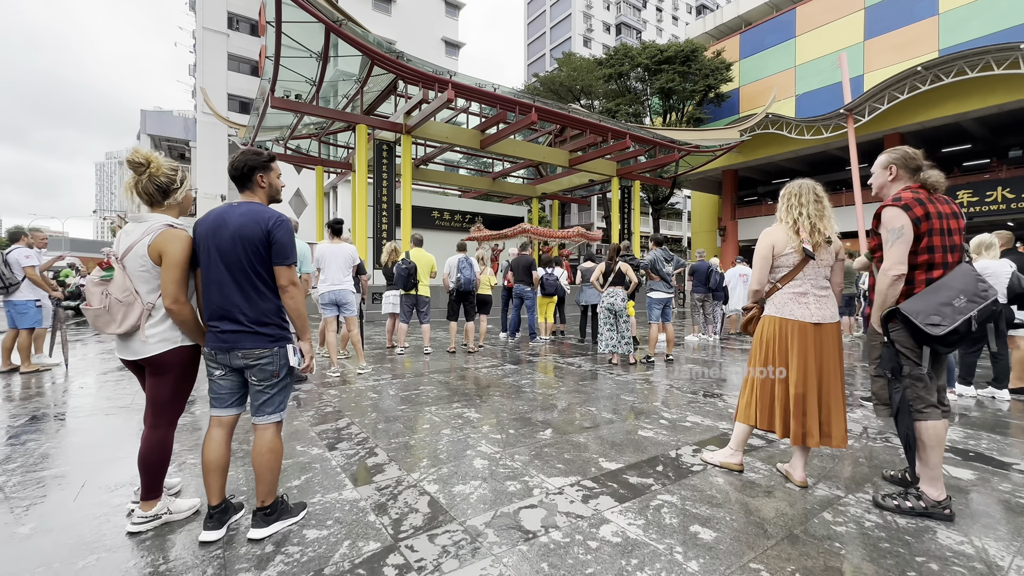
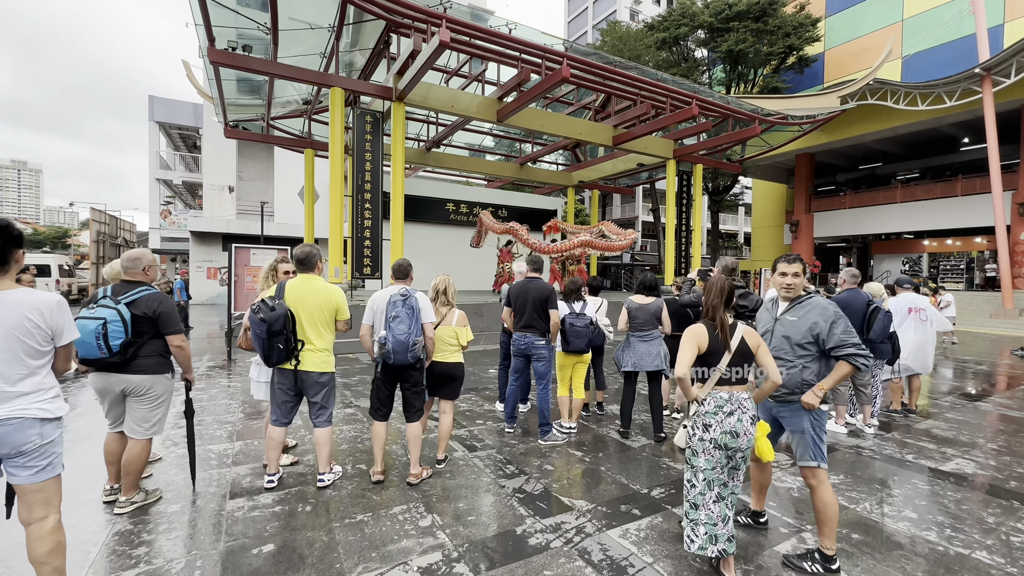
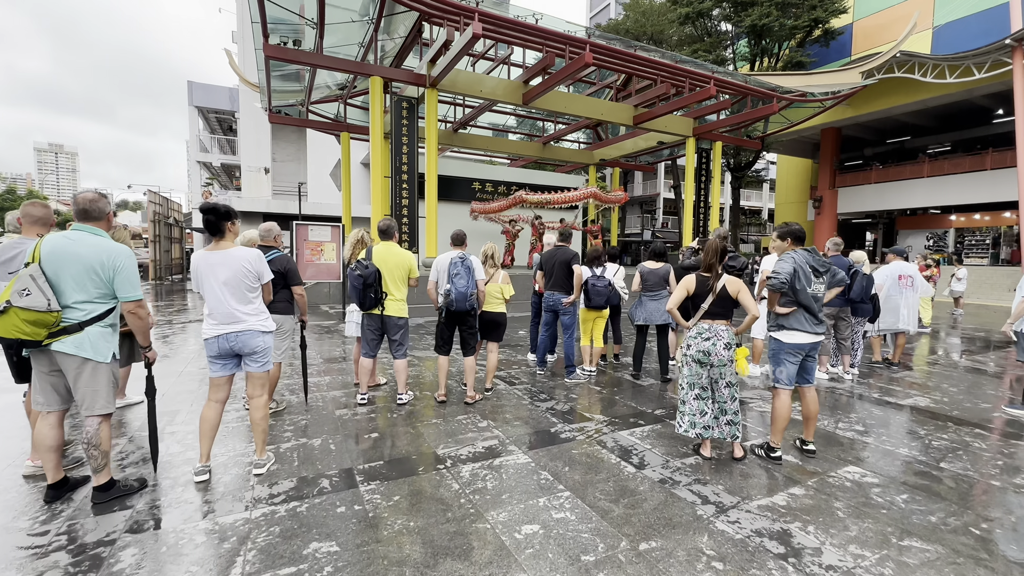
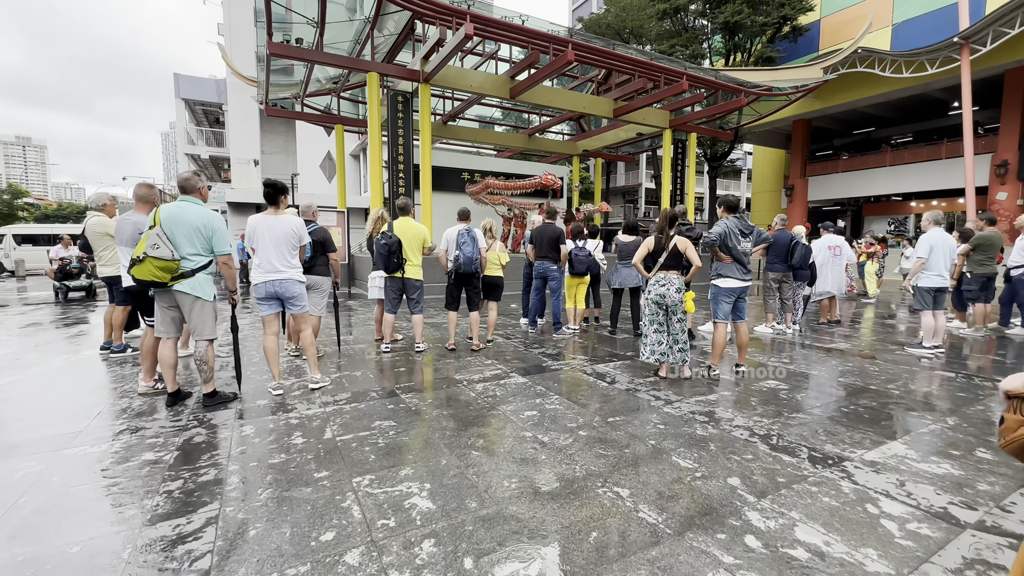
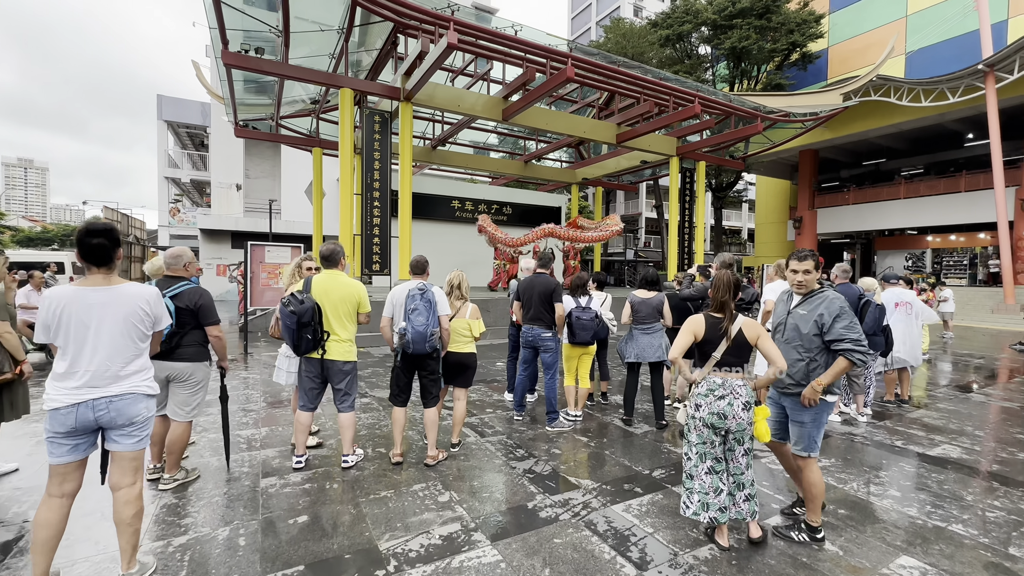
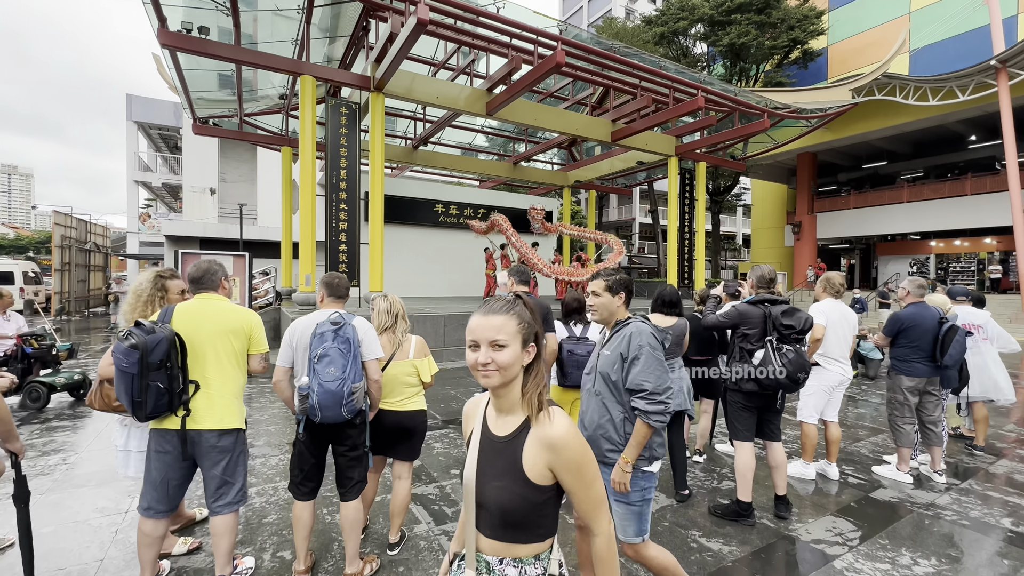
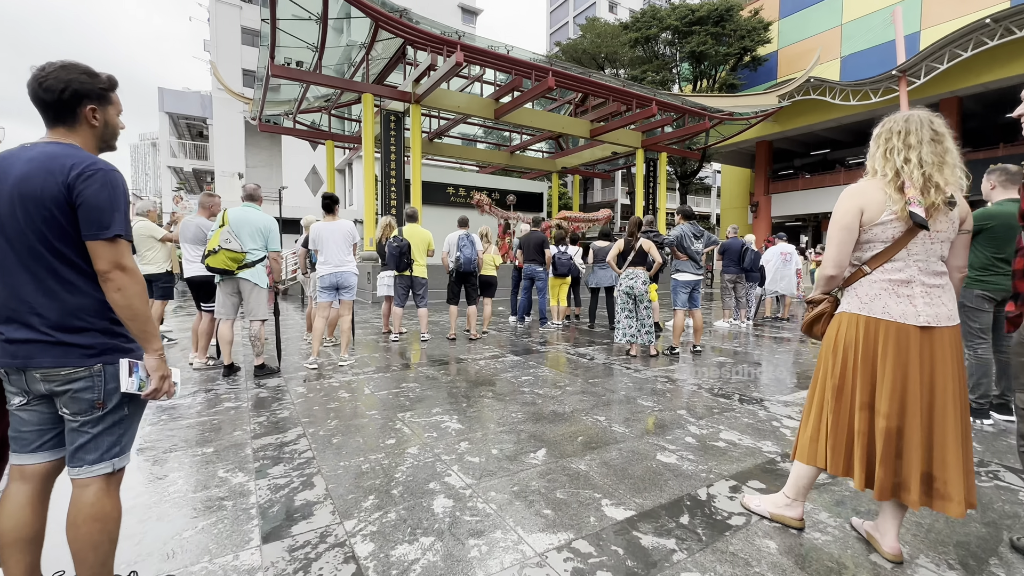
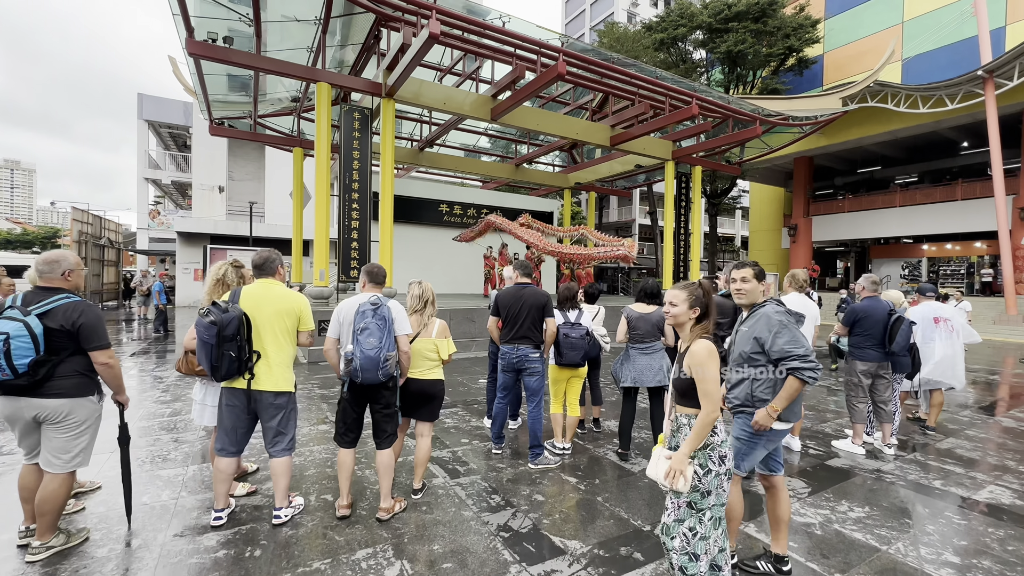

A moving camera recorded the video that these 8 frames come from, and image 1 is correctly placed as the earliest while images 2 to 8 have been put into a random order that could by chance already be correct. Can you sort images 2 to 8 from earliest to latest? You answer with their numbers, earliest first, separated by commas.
7, 4, 3, 5, 2, 8, 6
